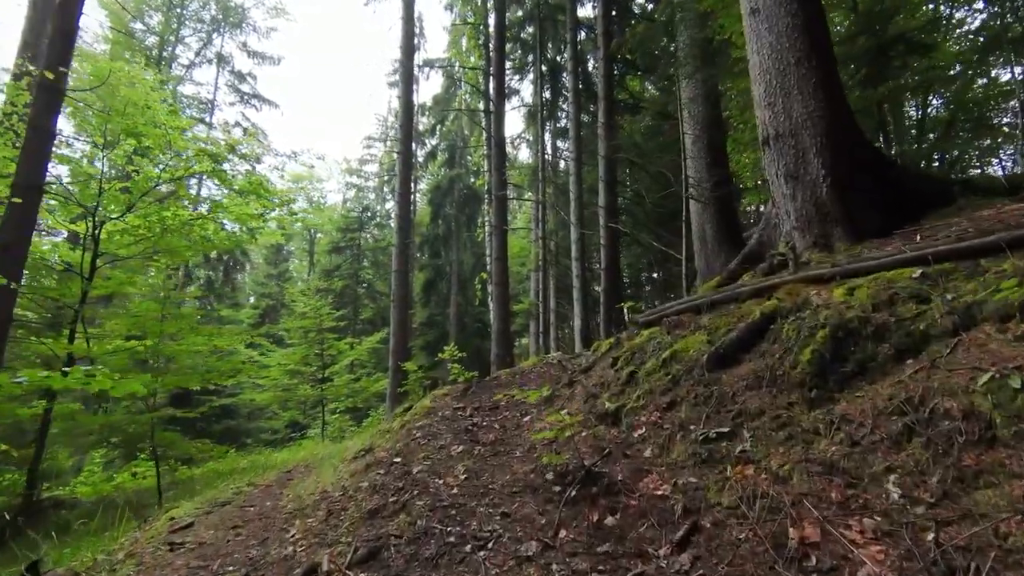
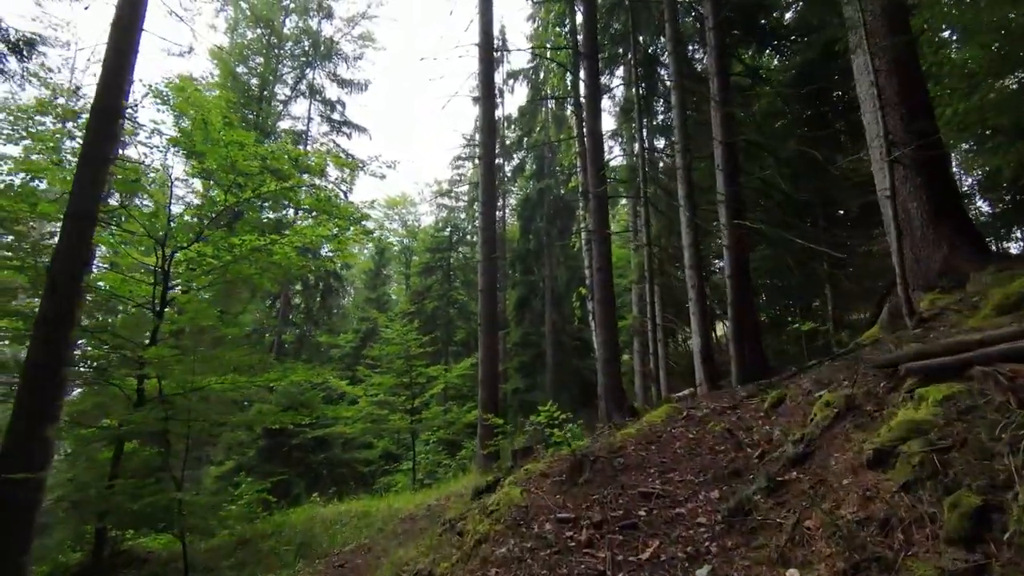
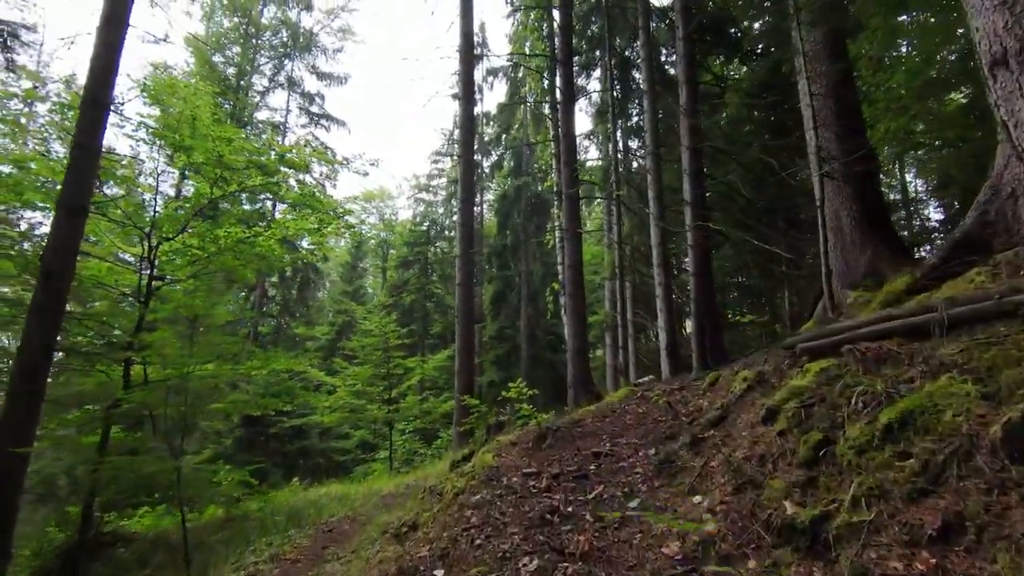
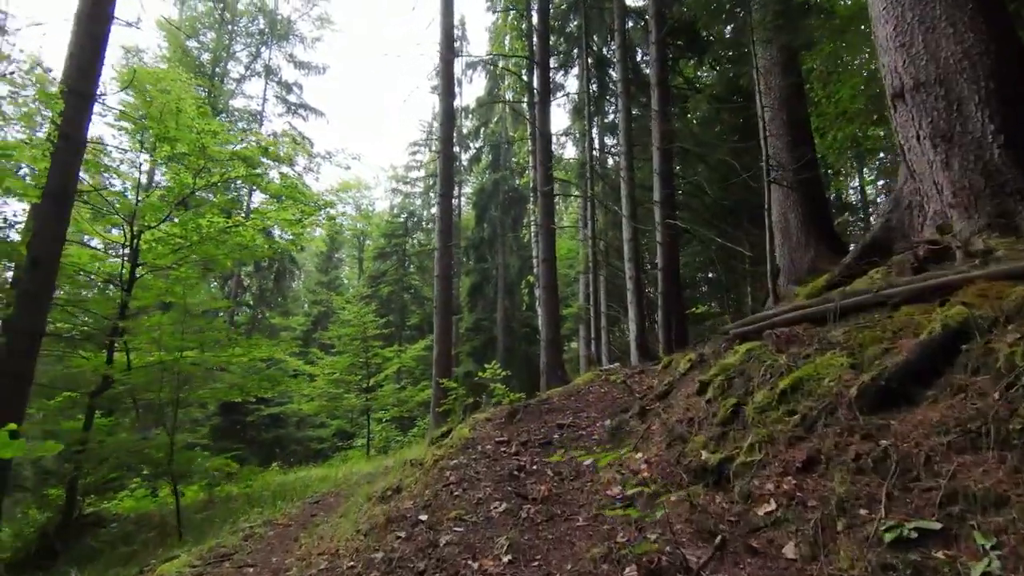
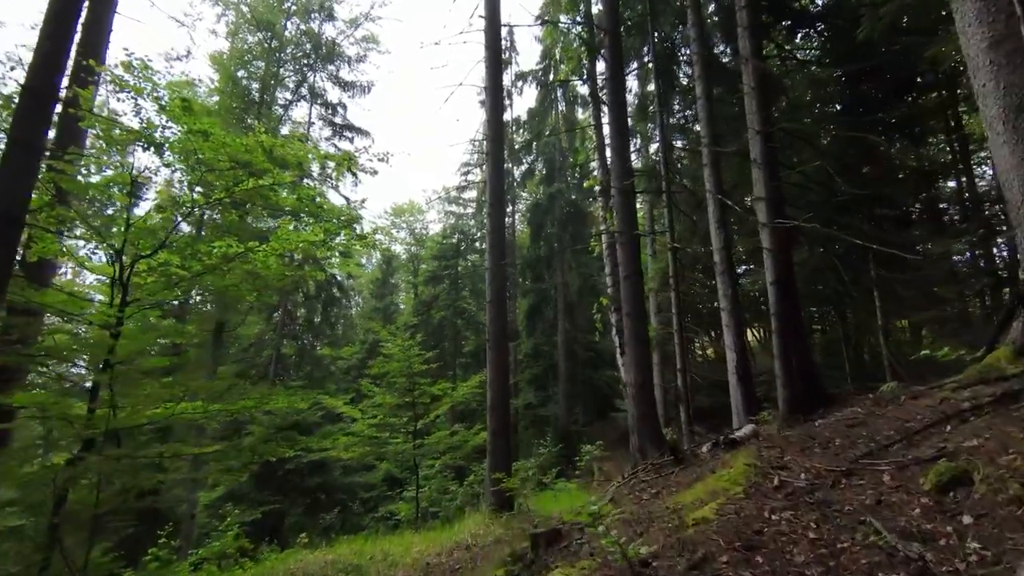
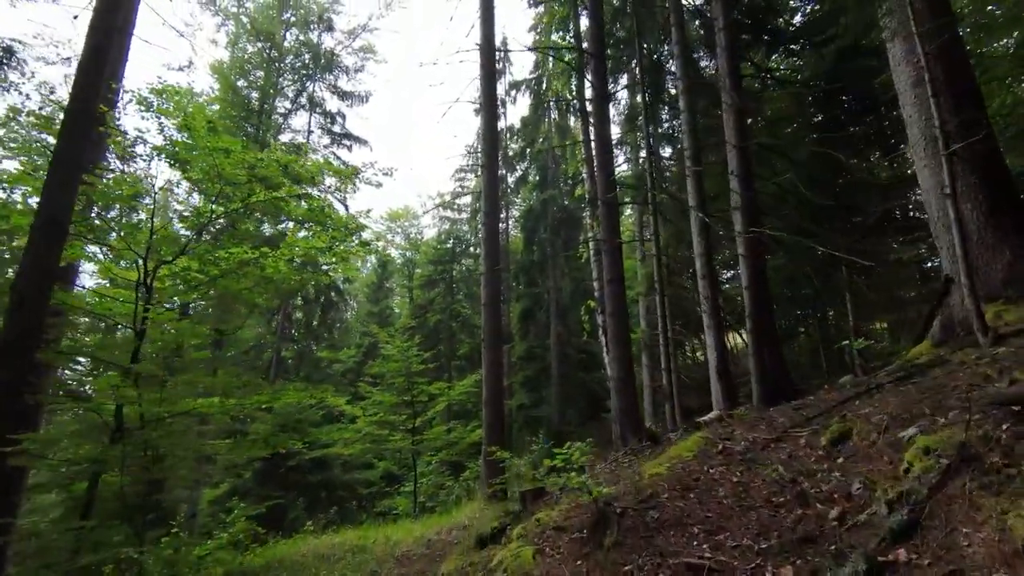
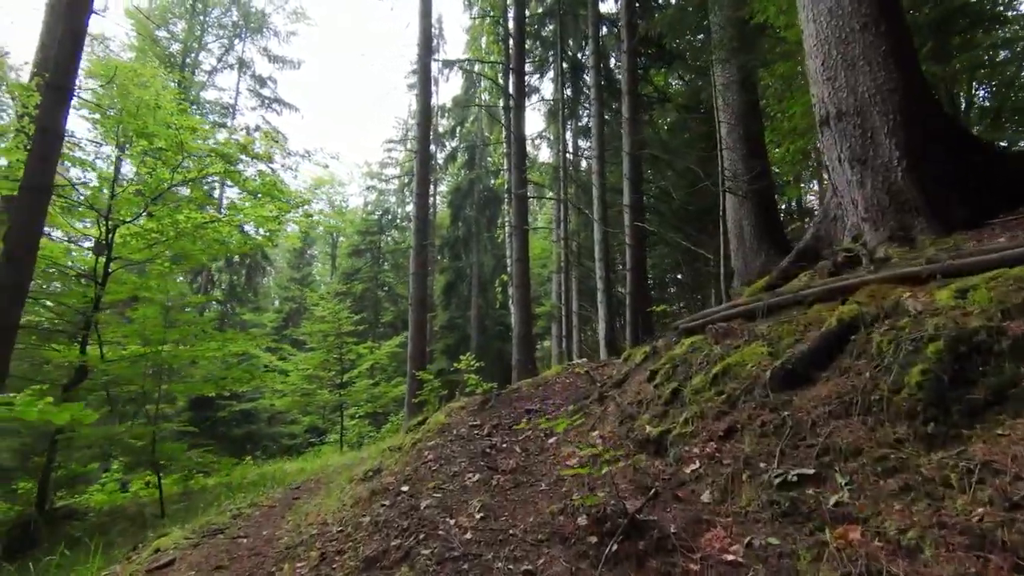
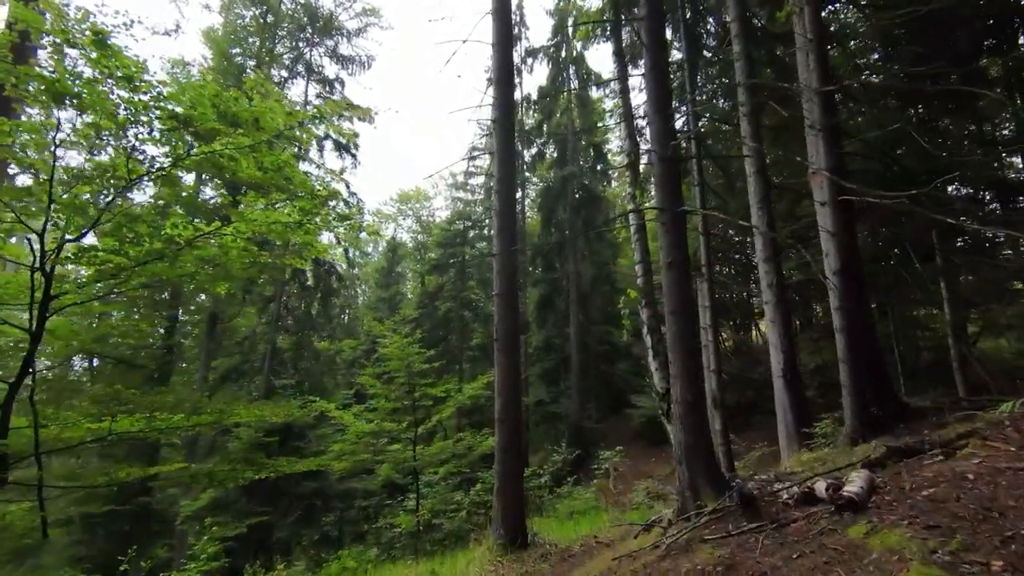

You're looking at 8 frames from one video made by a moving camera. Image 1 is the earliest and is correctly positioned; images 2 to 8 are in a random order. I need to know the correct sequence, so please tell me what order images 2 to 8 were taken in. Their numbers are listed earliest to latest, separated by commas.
7, 4, 3, 2, 6, 5, 8
